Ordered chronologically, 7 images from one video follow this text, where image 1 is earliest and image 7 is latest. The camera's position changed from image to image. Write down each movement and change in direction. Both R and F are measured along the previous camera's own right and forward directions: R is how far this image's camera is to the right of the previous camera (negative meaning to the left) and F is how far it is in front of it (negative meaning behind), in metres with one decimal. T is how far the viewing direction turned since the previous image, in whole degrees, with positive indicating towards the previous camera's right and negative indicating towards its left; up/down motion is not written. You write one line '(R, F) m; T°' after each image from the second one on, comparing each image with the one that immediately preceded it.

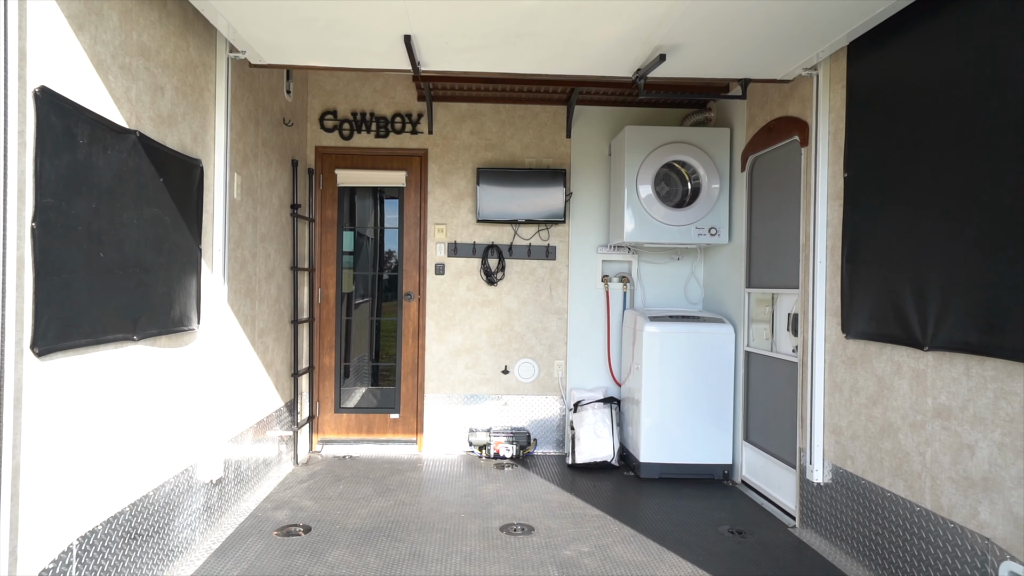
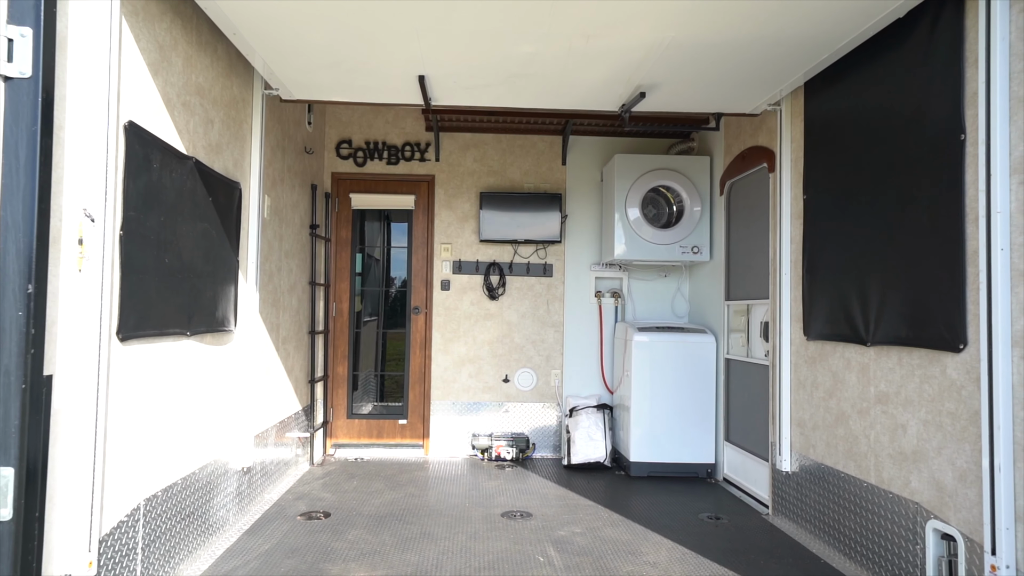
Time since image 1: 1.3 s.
(0.0, -0.3) m; 0°
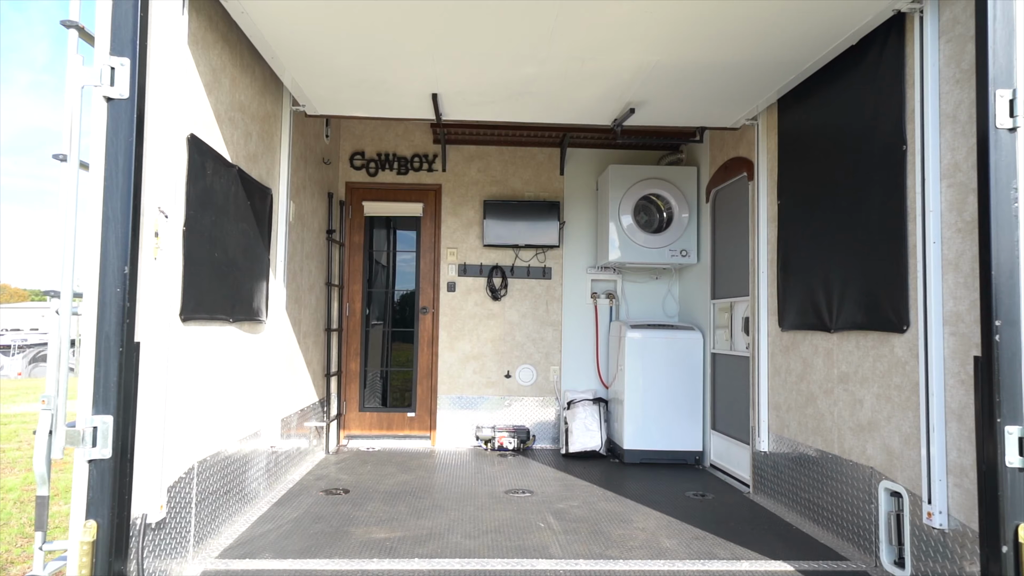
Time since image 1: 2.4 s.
(0.0, -0.3) m; 0°
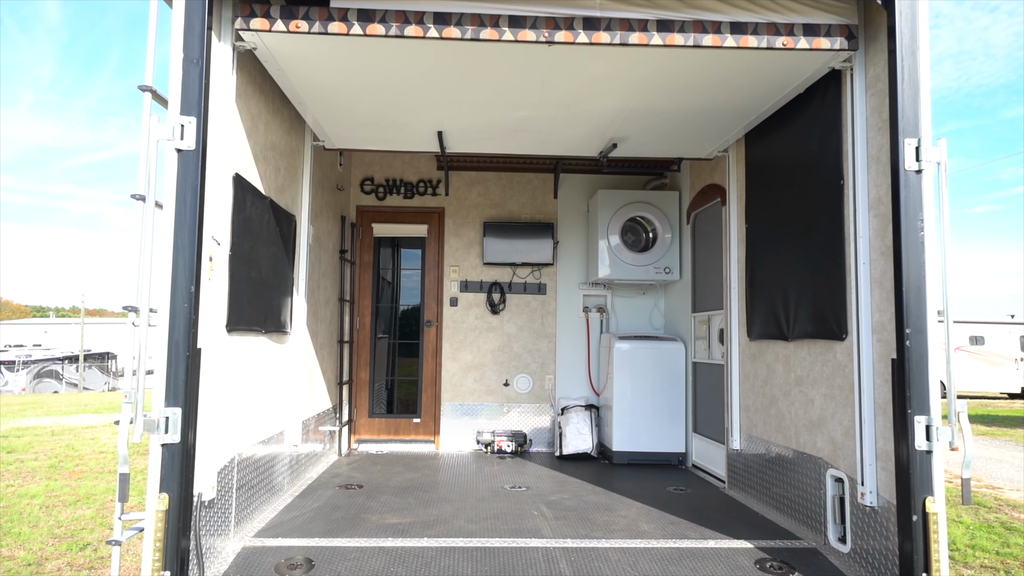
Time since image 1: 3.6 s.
(0.0, -0.4) m; 0°
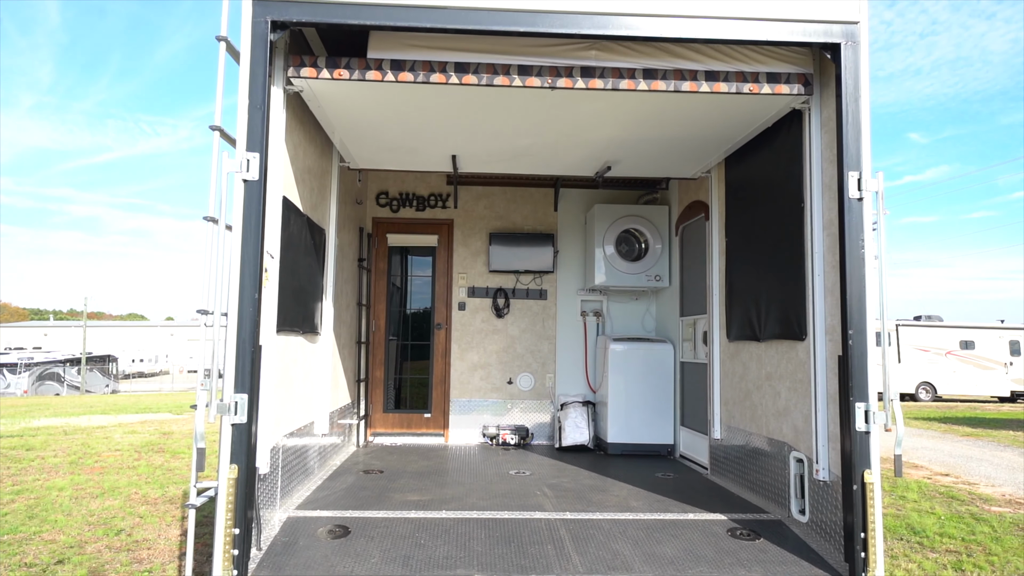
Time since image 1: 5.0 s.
(0.0, -0.4) m; 0°
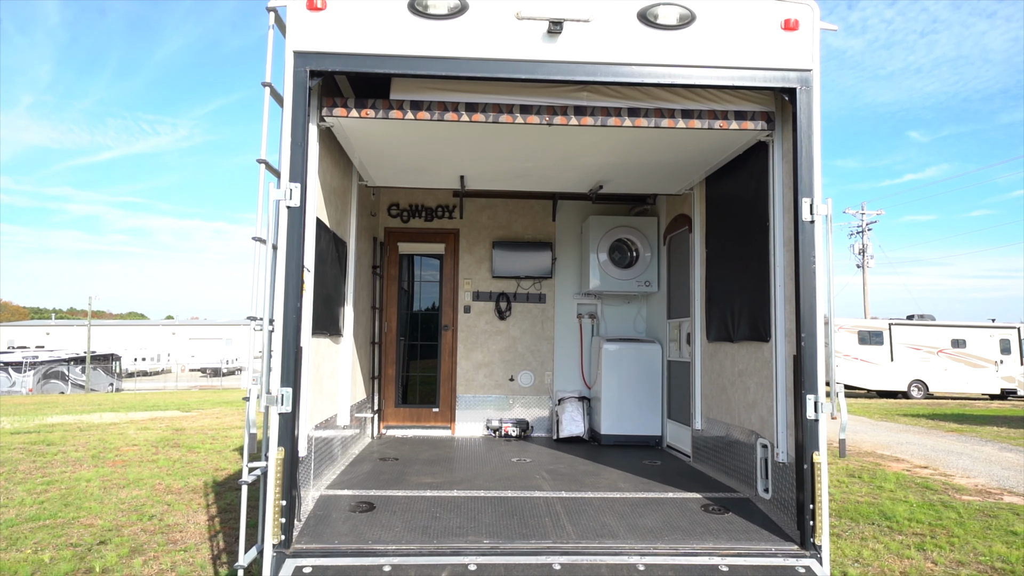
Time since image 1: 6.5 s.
(0.0, -0.5) m; 0°
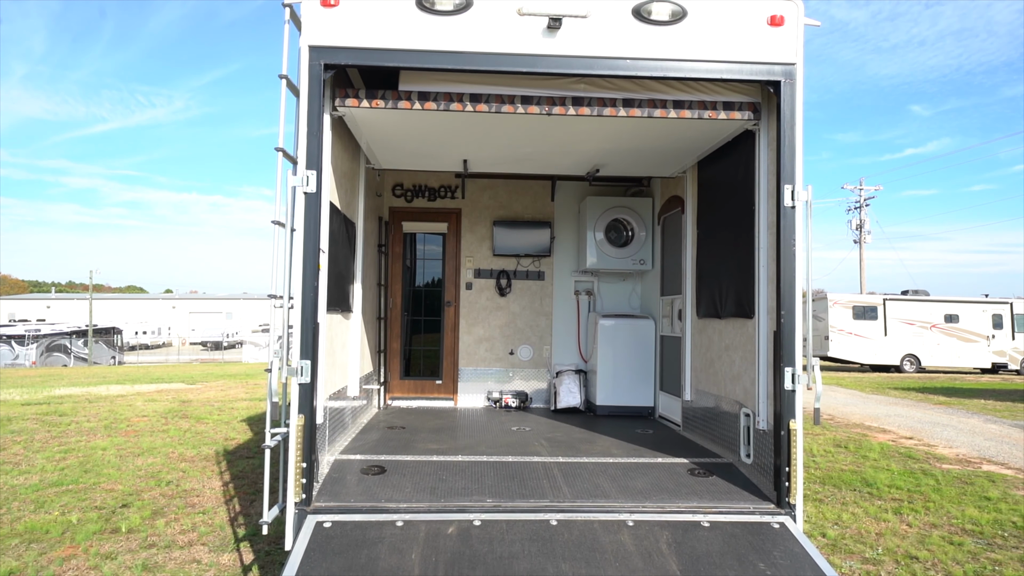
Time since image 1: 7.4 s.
(0.0, -0.2) m; 0°
